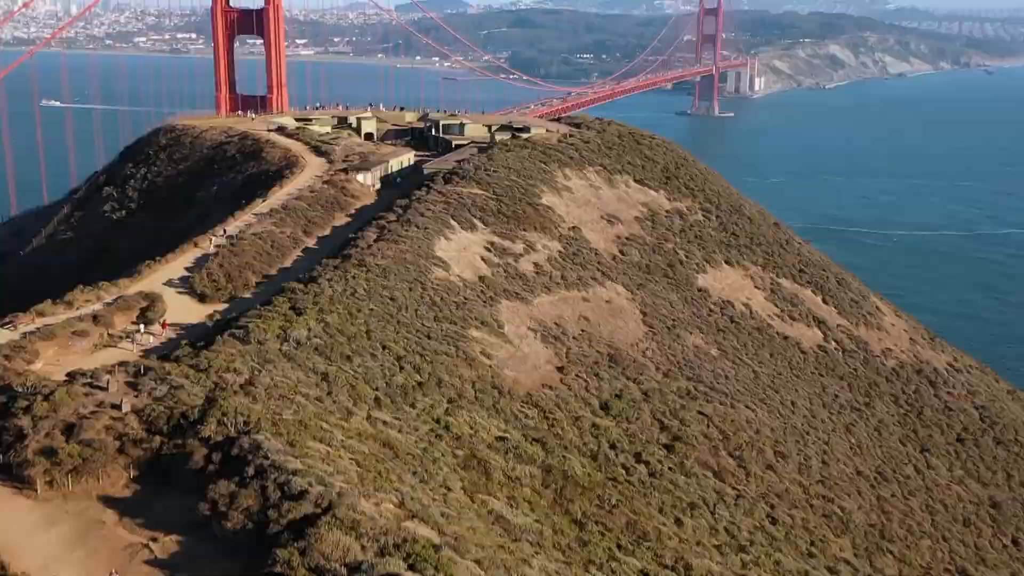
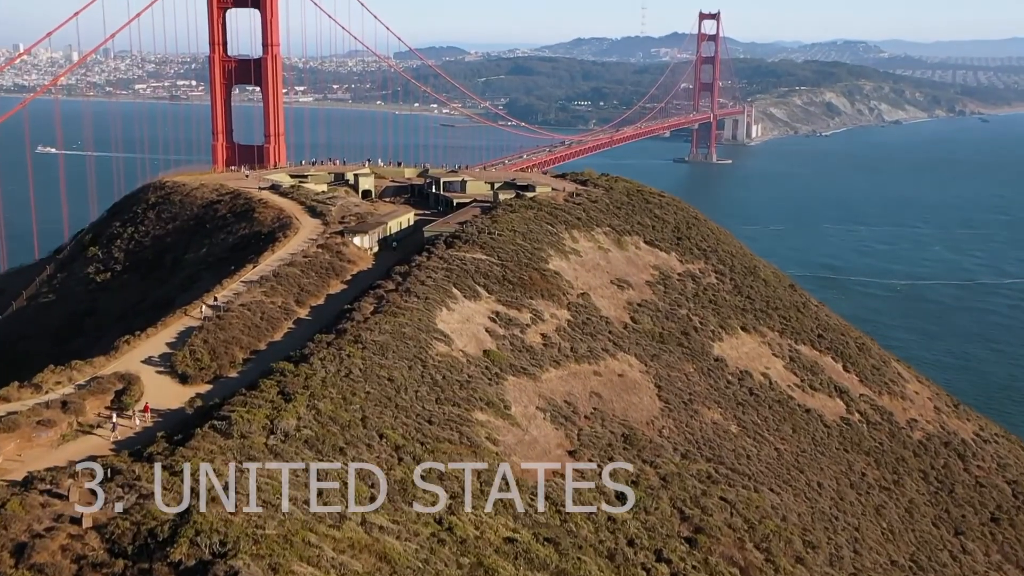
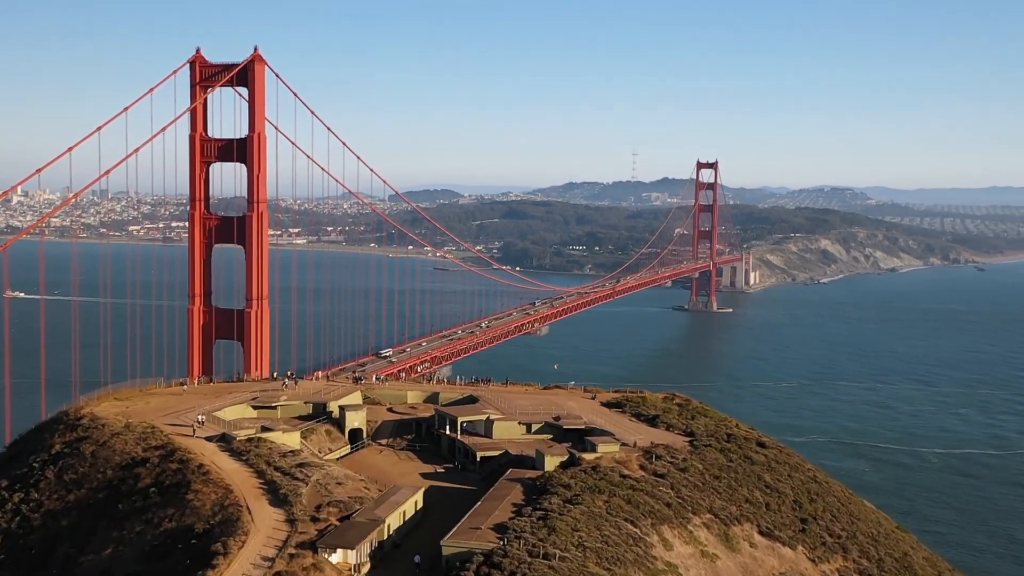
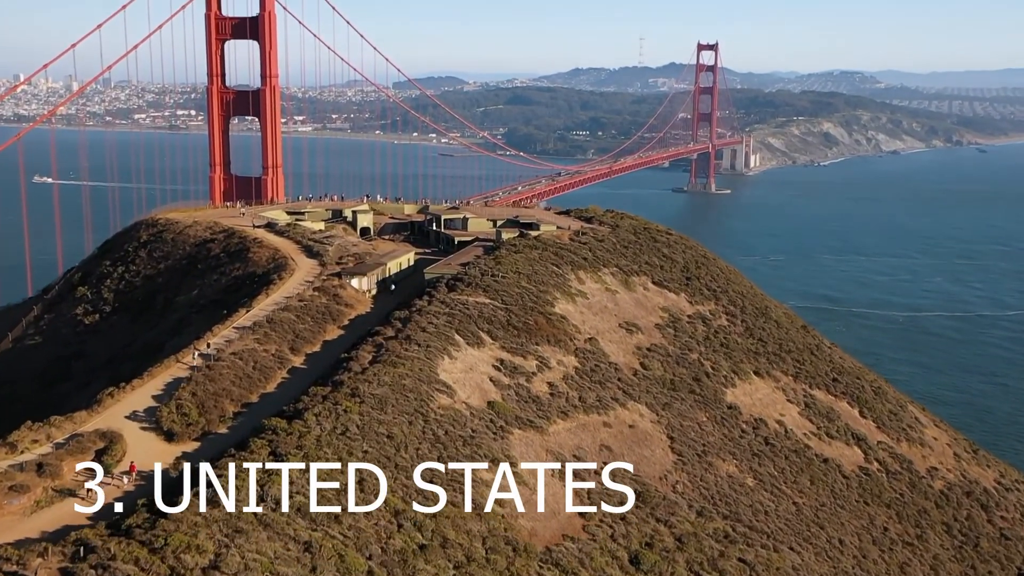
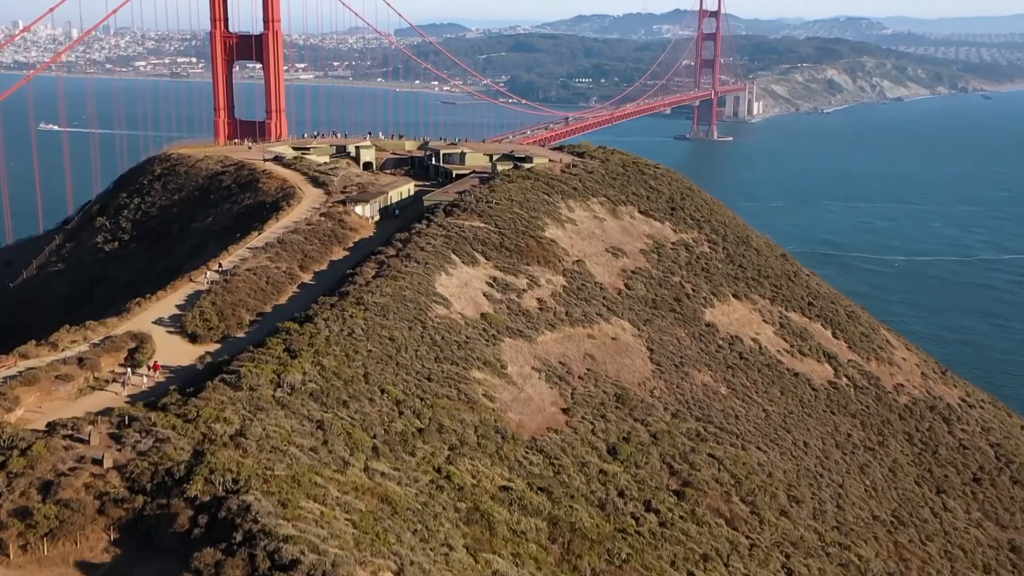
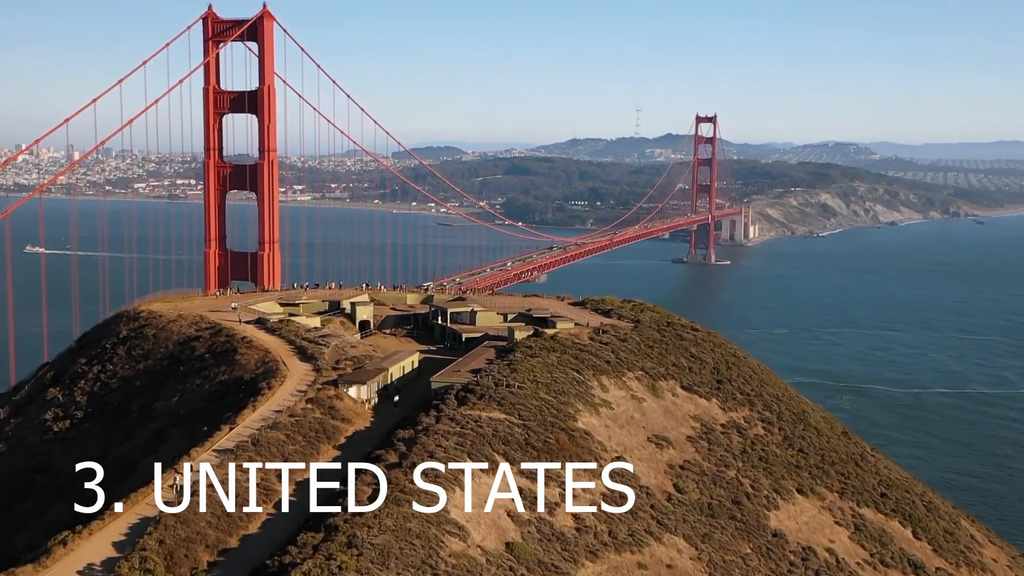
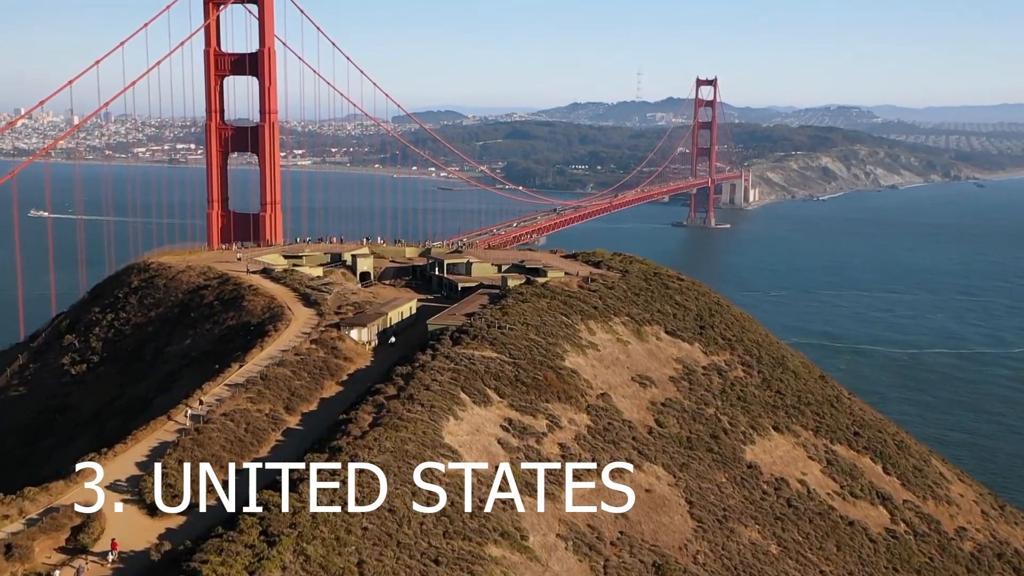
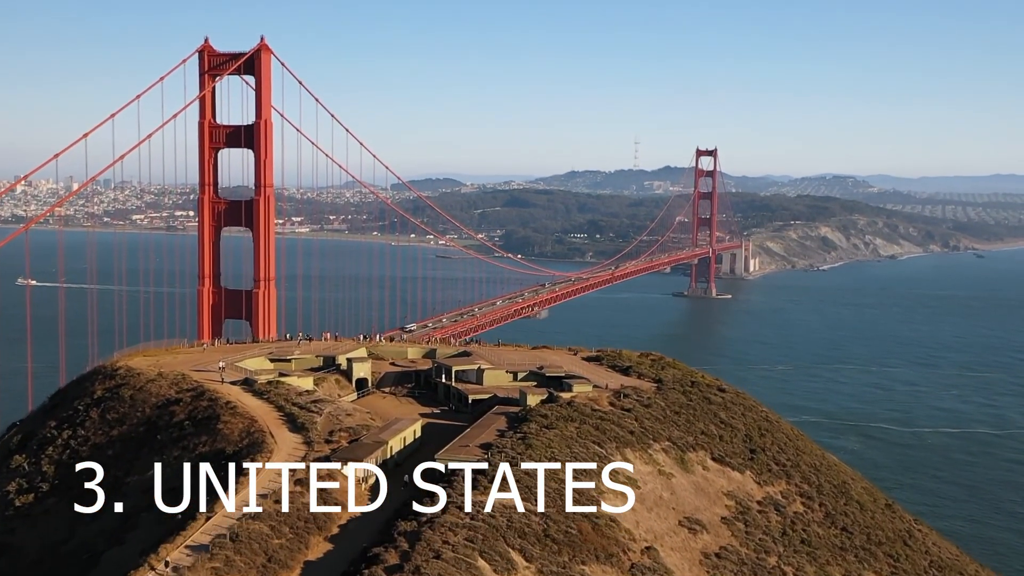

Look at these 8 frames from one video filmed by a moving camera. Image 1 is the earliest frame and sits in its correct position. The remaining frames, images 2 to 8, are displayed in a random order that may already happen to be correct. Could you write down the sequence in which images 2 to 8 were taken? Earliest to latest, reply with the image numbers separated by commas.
5, 2, 4, 7, 6, 8, 3
